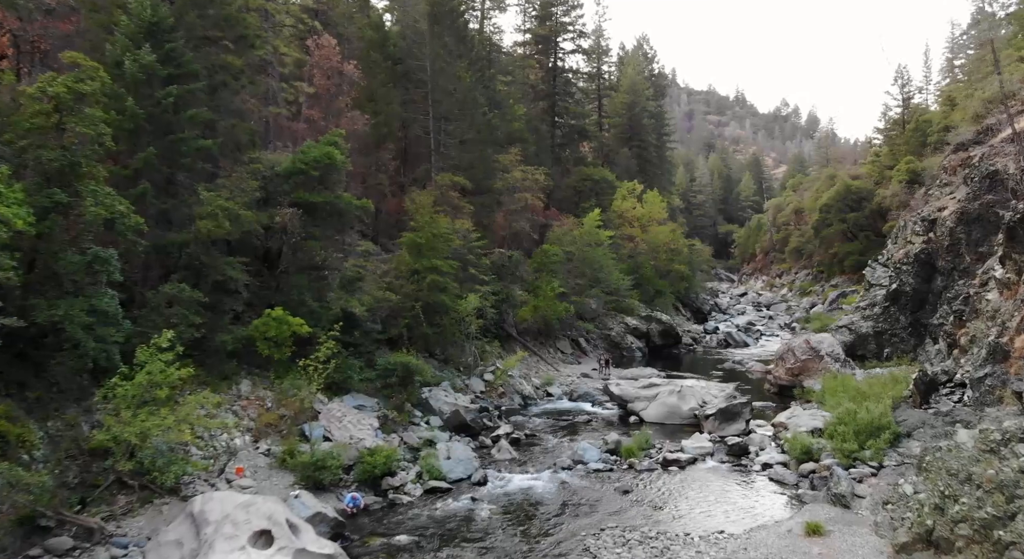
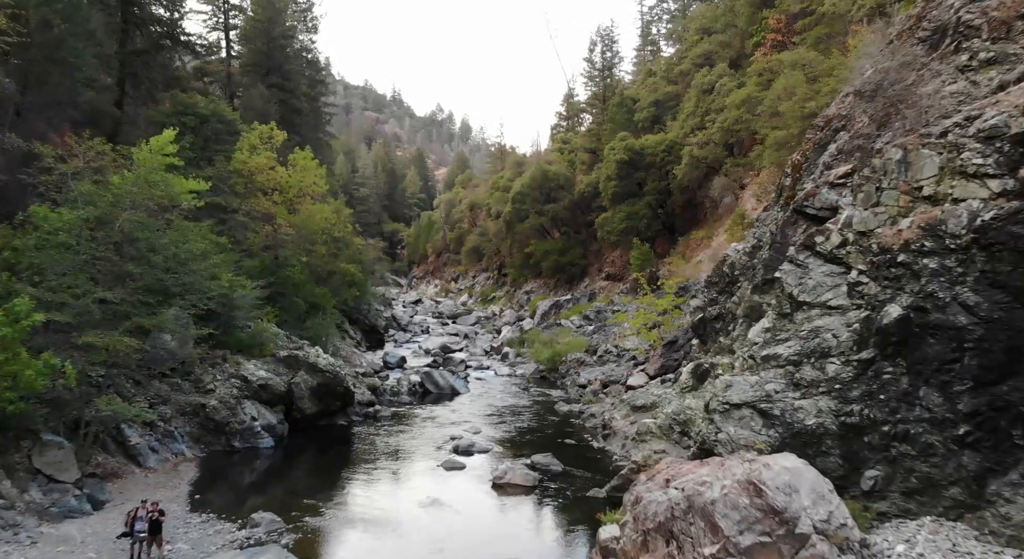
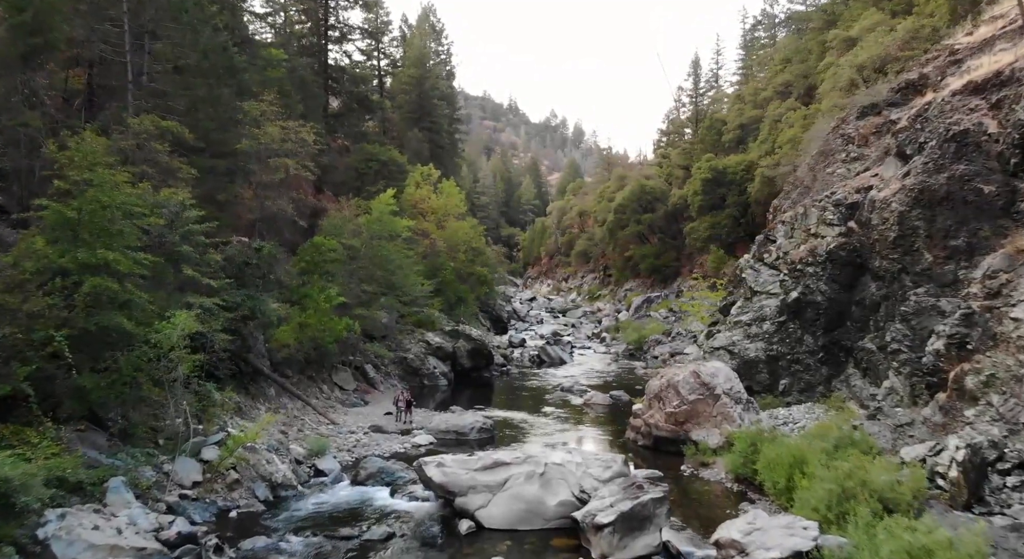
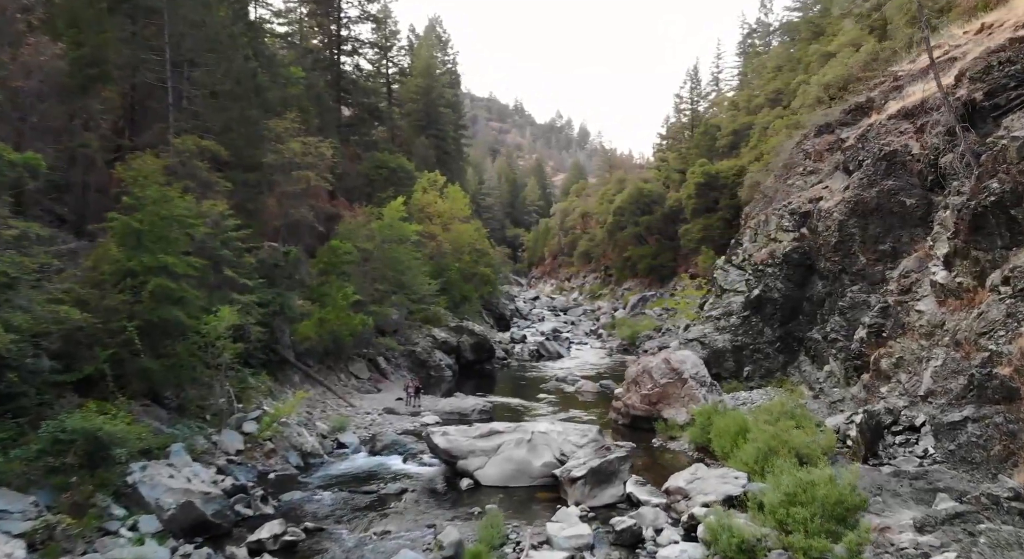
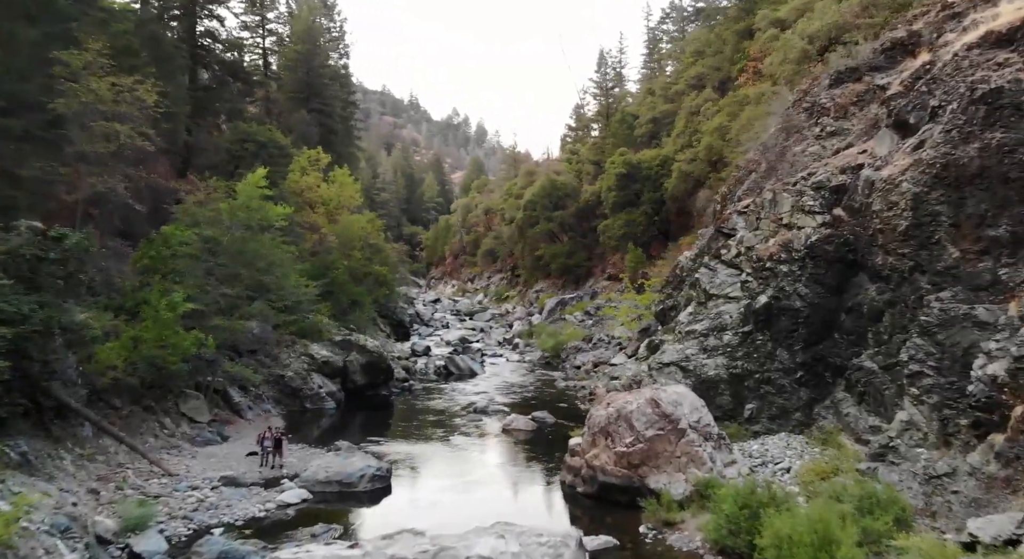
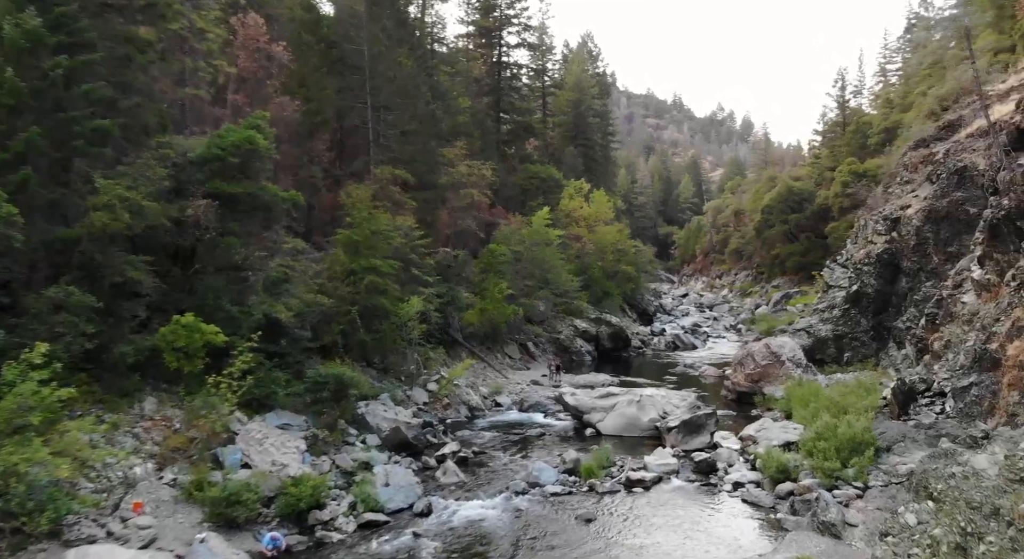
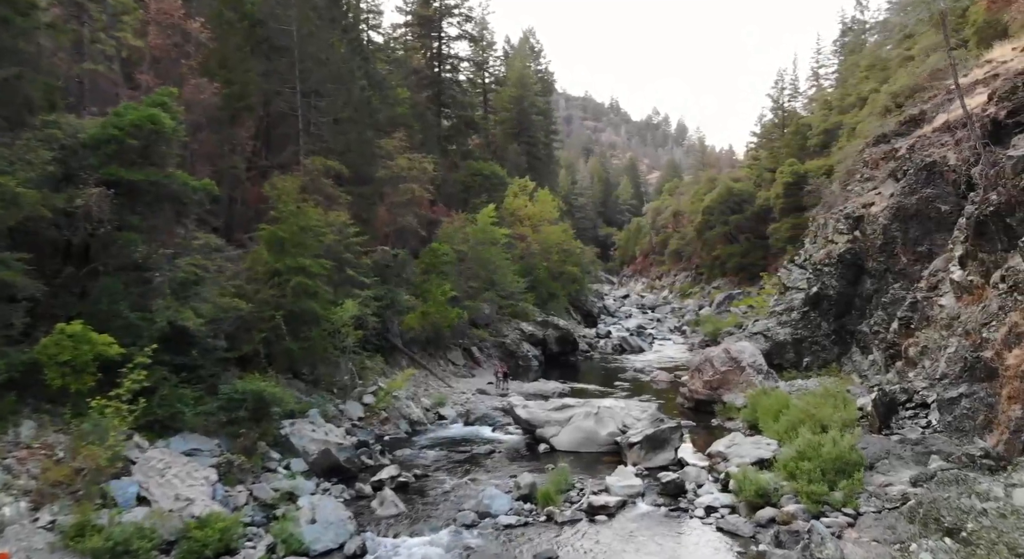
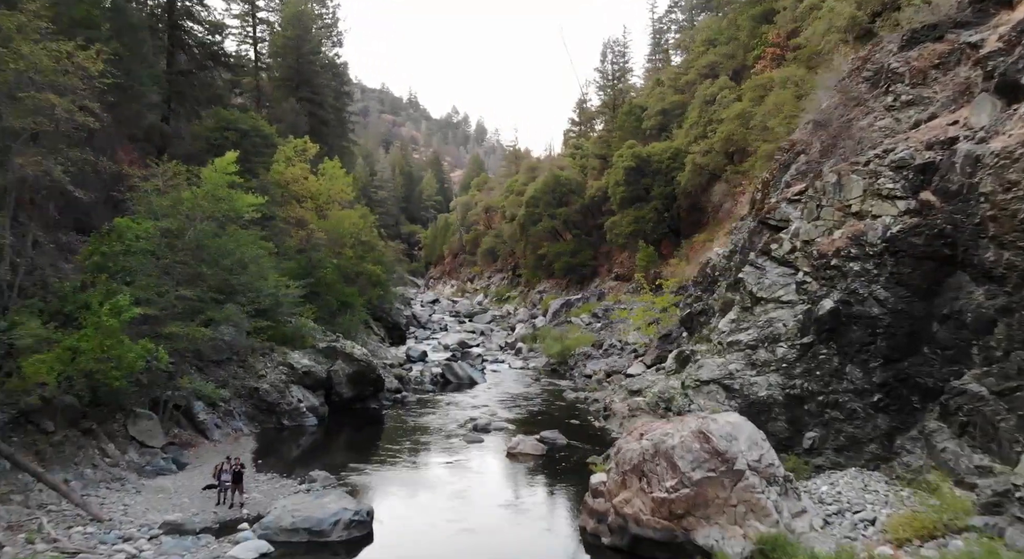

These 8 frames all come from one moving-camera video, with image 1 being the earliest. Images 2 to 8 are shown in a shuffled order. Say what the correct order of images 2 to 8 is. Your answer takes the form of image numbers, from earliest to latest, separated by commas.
6, 7, 4, 3, 5, 8, 2
